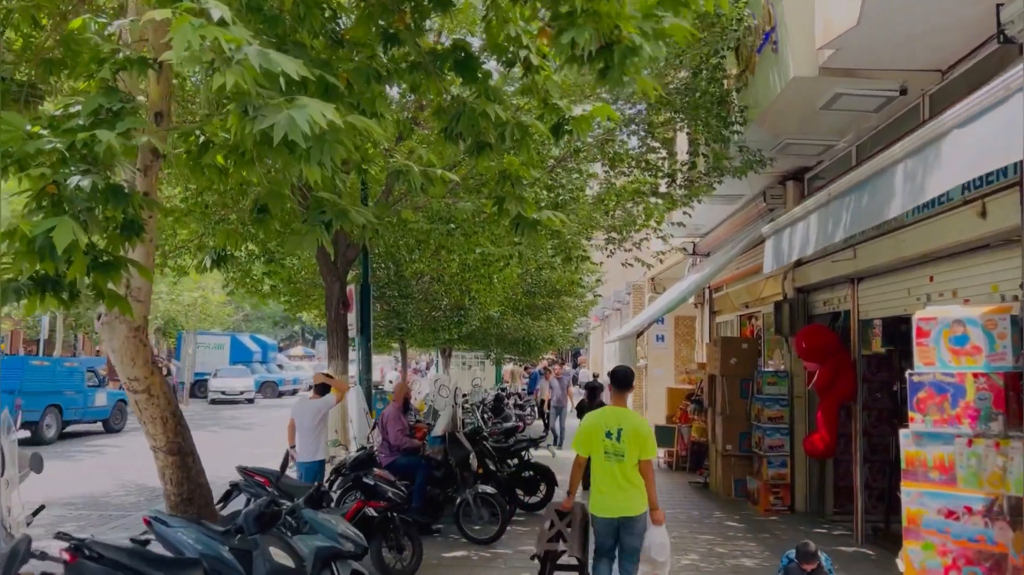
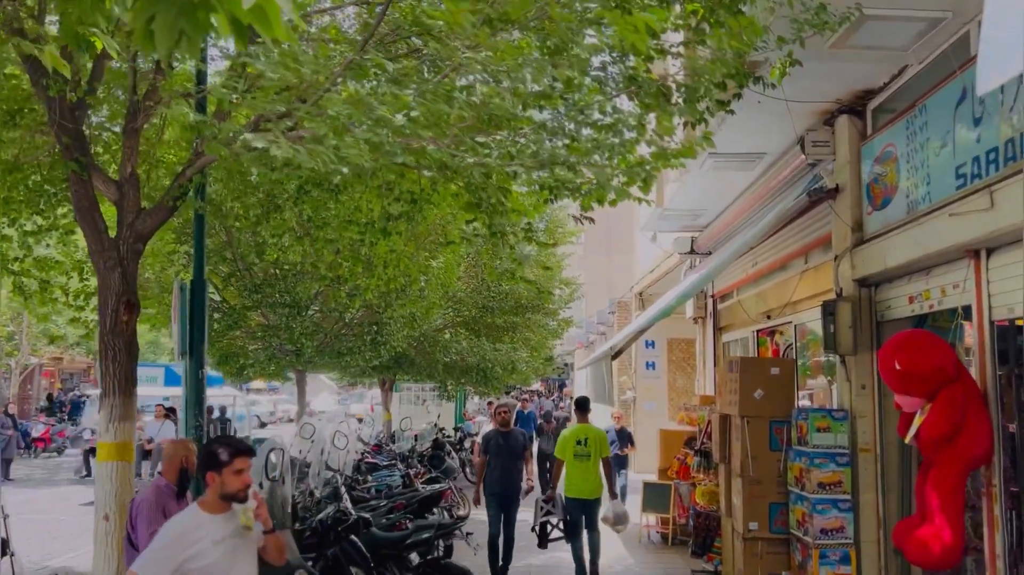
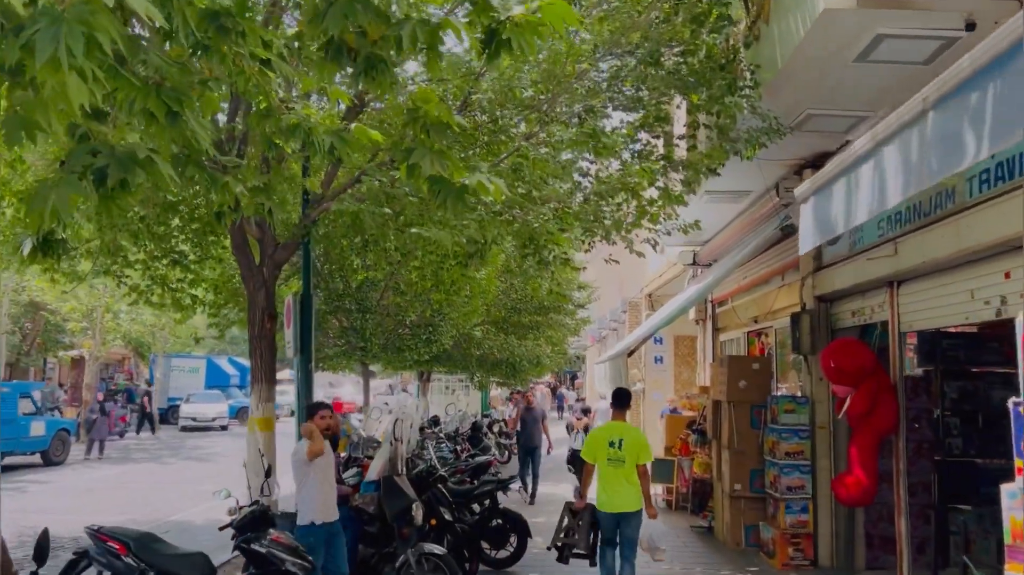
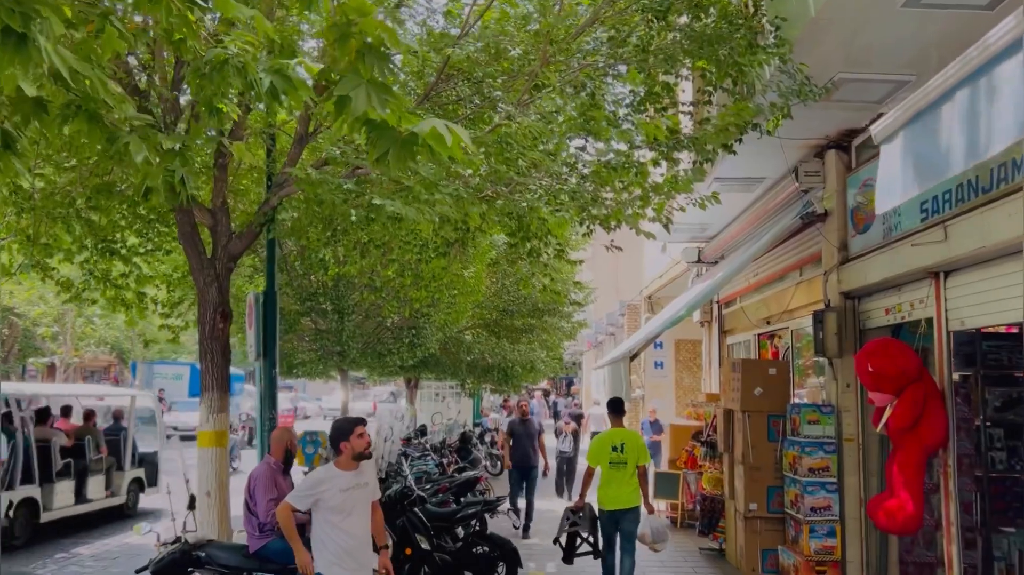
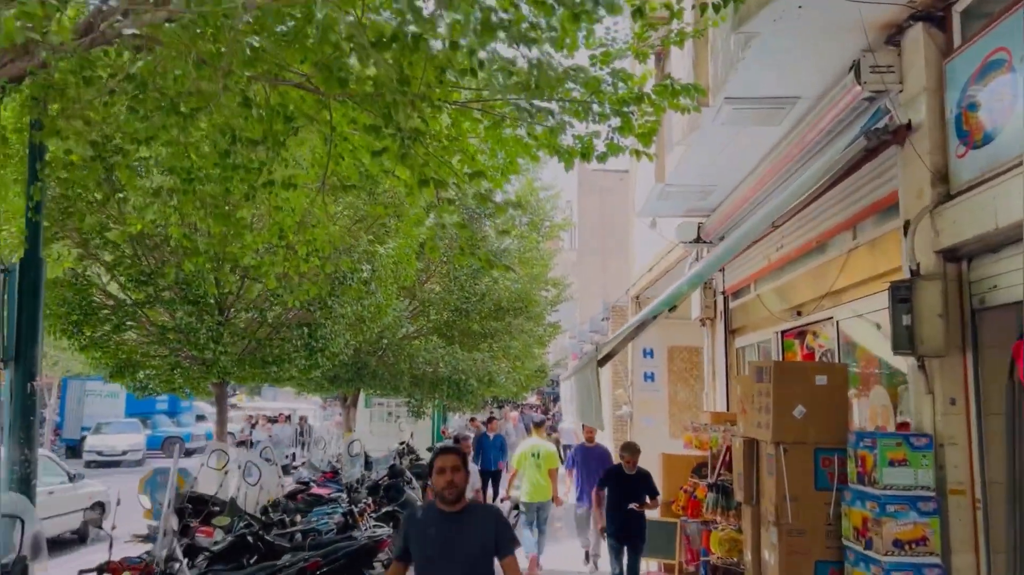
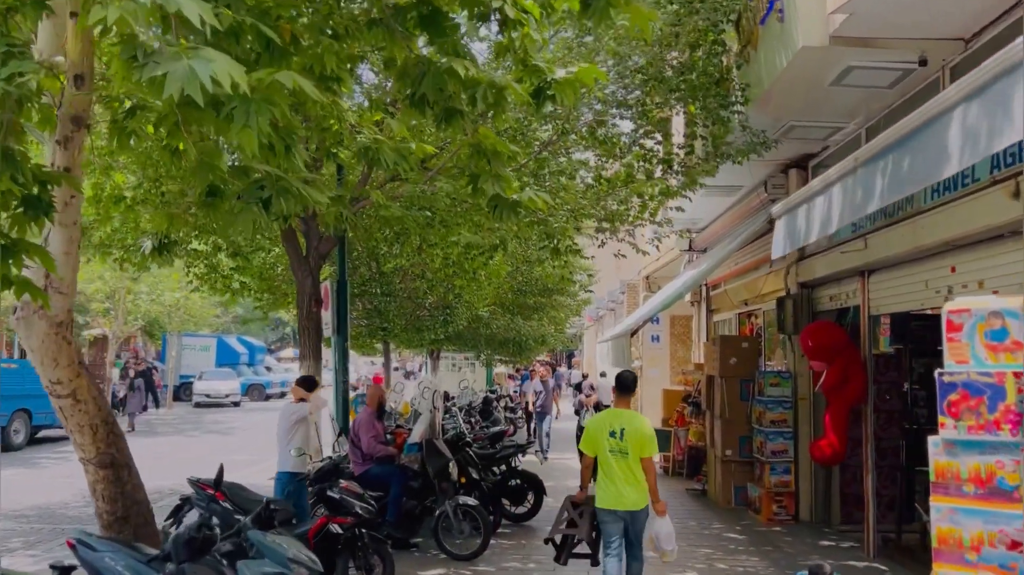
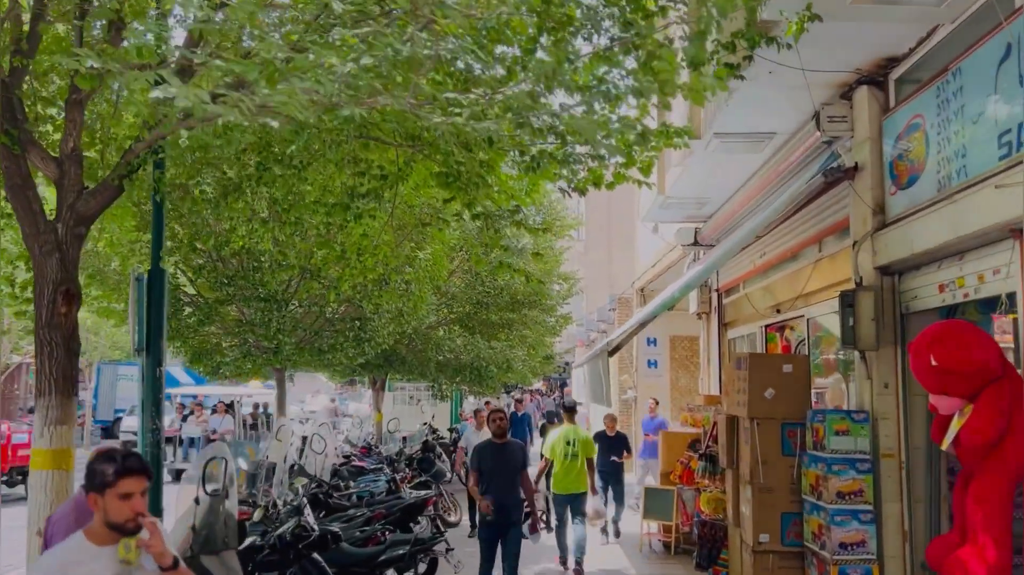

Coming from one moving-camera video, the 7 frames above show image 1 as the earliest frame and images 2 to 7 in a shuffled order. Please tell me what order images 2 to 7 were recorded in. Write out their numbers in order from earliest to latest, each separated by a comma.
6, 3, 4, 2, 7, 5
